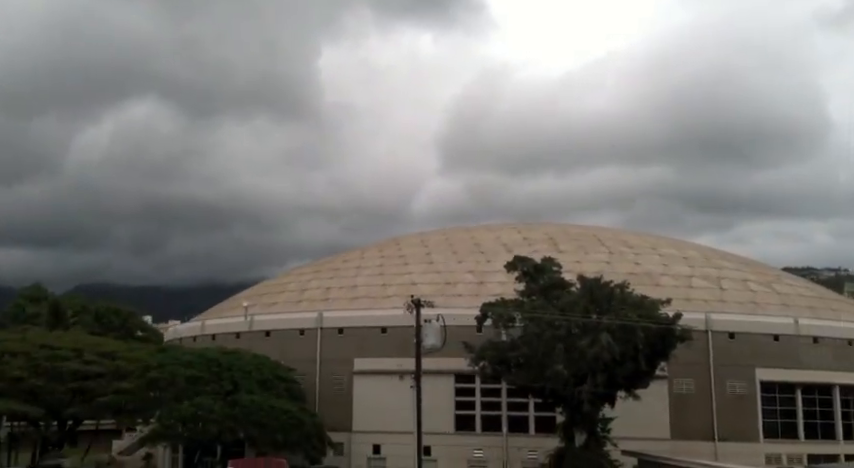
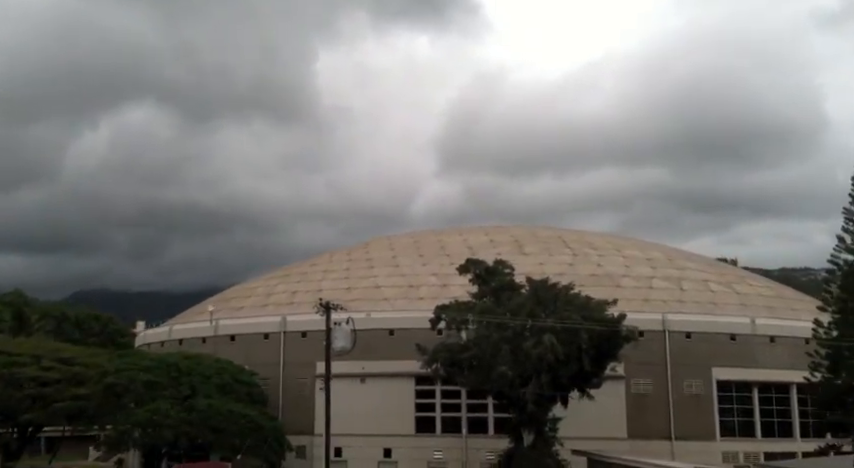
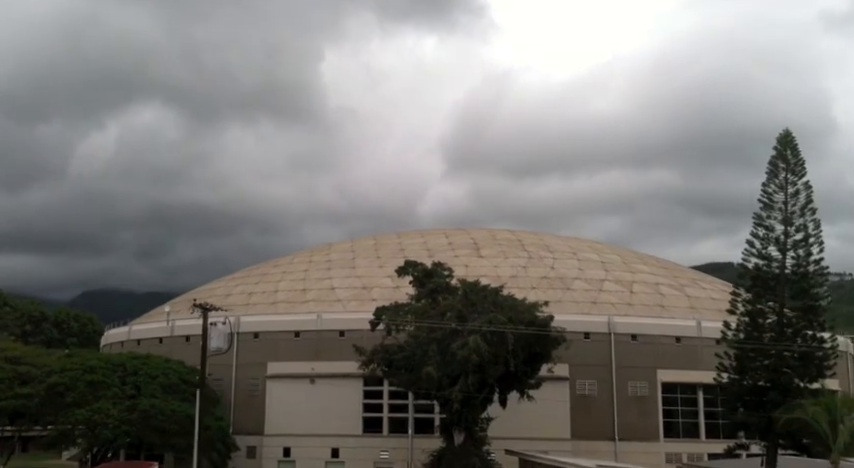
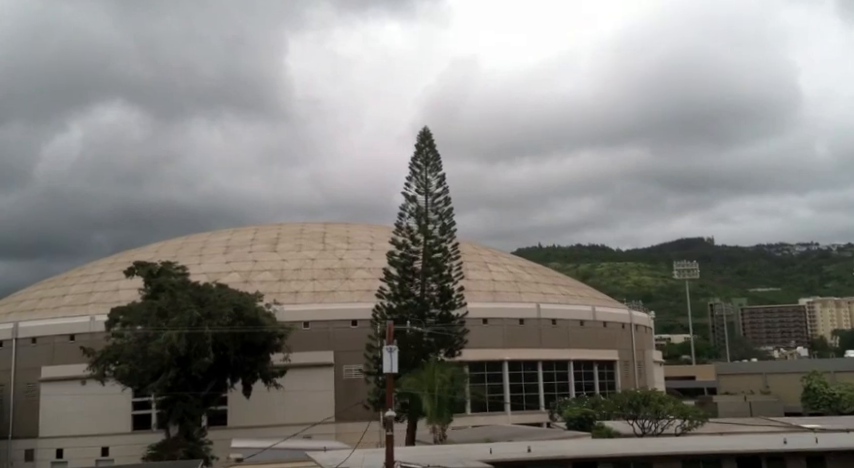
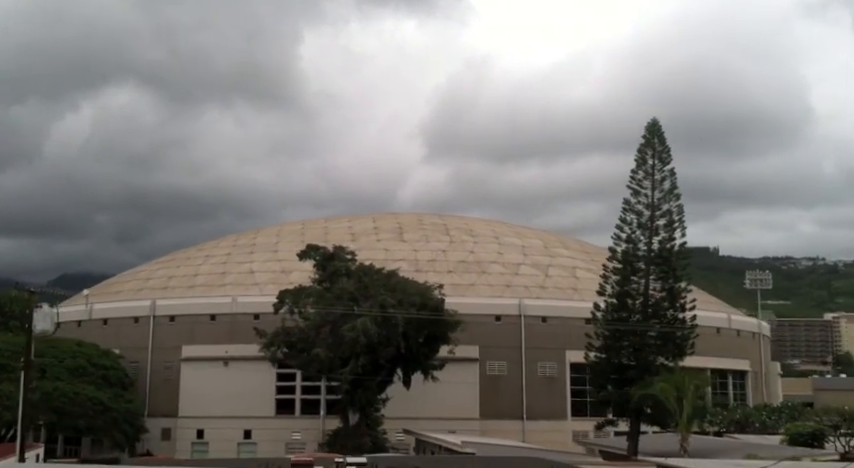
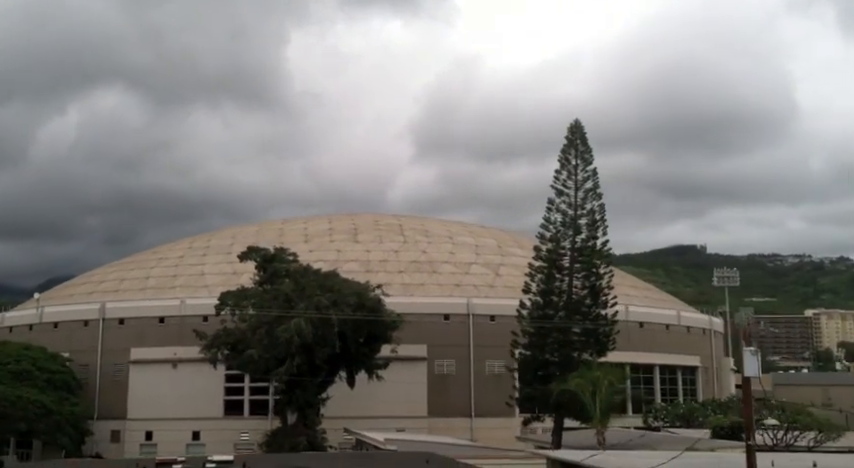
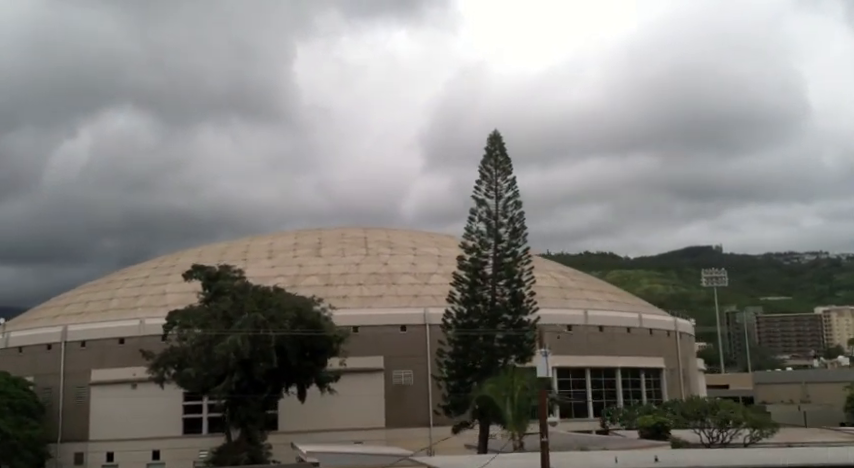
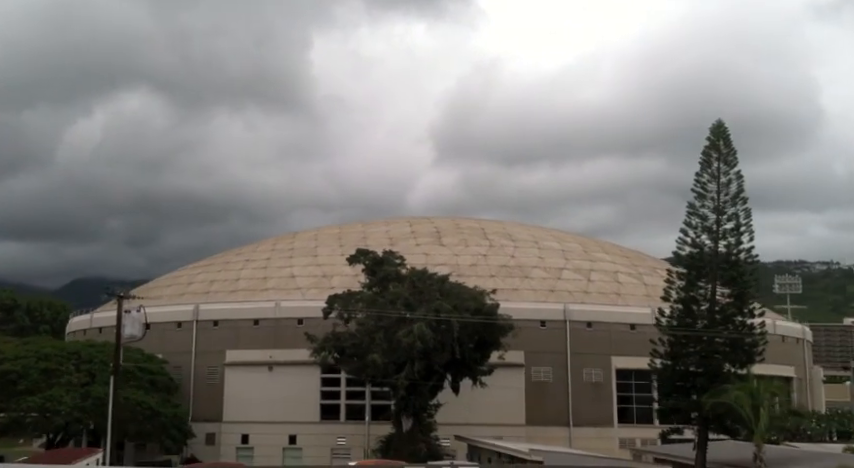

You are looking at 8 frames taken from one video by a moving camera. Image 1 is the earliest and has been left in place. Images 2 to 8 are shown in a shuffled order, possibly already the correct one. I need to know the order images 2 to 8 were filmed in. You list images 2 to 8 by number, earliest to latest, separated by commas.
2, 3, 8, 5, 6, 7, 4
